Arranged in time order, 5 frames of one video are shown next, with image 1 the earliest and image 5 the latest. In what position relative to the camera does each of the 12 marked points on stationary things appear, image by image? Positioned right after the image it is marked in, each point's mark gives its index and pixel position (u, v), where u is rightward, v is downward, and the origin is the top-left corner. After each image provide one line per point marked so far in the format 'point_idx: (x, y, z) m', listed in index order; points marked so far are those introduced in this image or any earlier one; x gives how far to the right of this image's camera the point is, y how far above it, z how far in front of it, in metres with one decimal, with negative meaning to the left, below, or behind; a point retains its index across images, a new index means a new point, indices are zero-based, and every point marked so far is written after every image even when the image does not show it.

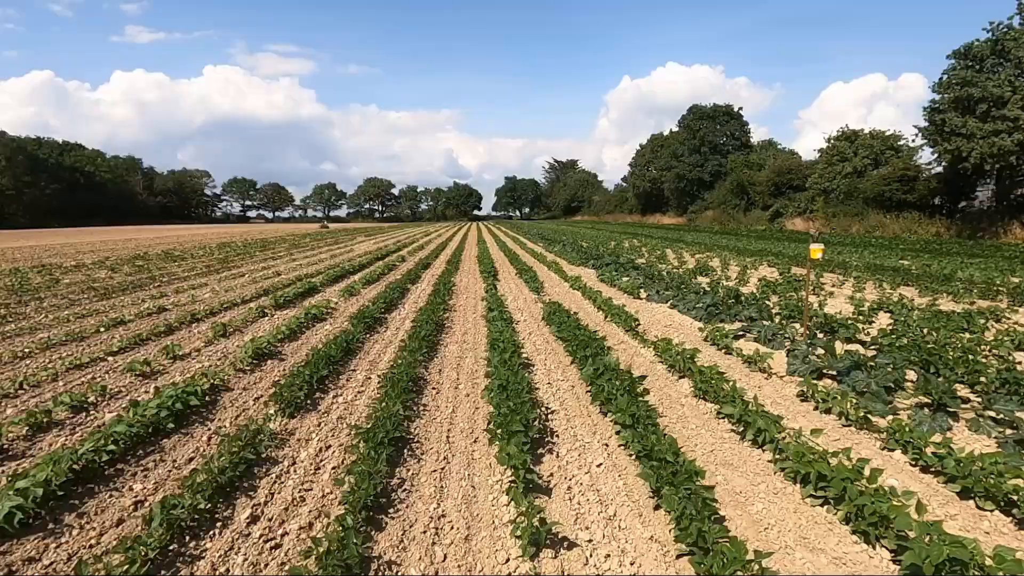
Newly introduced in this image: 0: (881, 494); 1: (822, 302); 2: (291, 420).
0: (+2.6, -1.5, +3.5) m
1: (+7.1, -0.3, +11.3) m
2: (-2.4, -1.4, +5.3) m
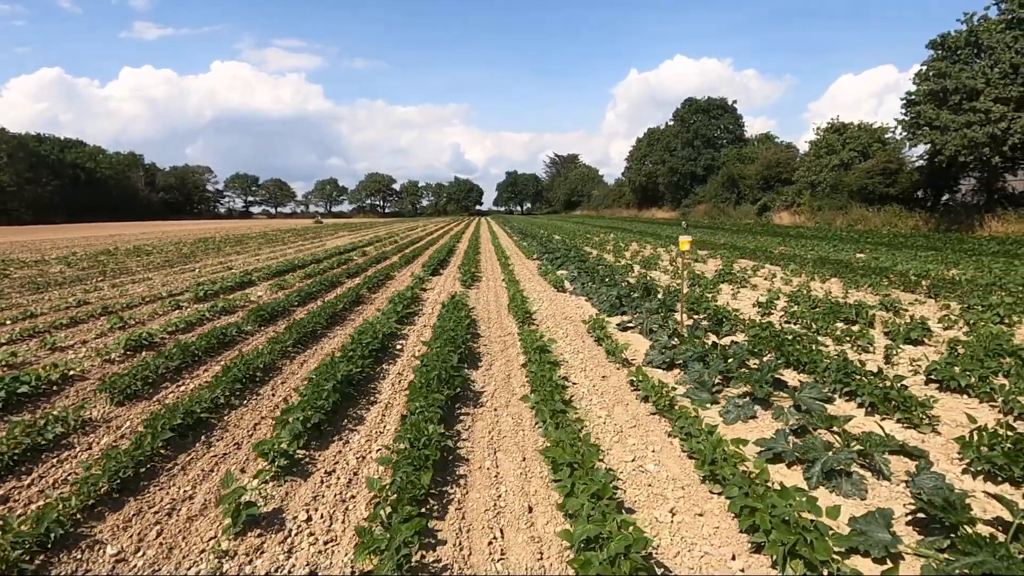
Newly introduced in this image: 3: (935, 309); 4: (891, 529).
0: (+0.6, -1.4, +3.6) m
1: (+5.1, -0.1, +11.3) m
2: (-4.4, -1.3, +5.5) m
3: (+8.5, -0.4, +9.9) m
4: (+2.5, -1.6, +3.3) m
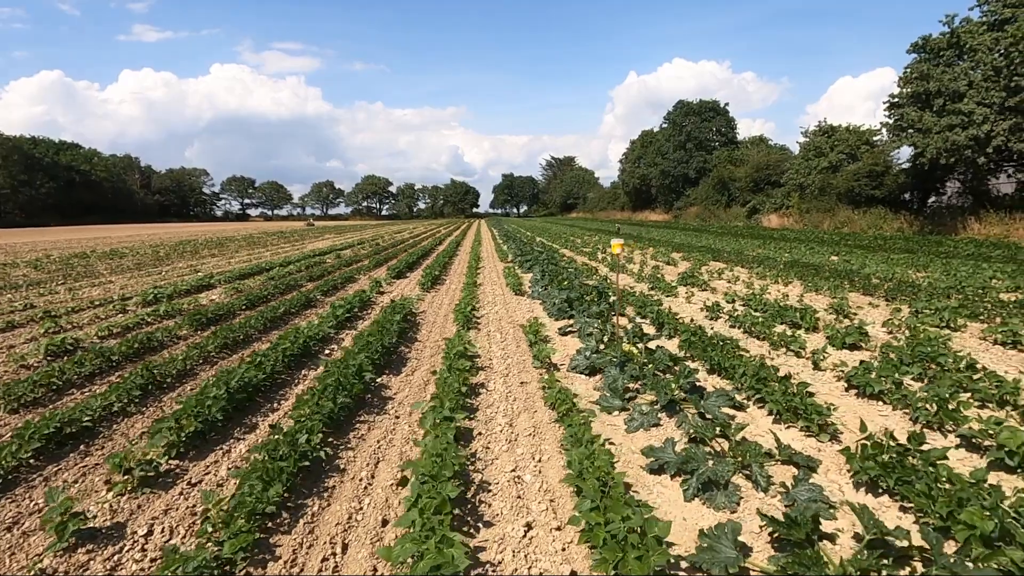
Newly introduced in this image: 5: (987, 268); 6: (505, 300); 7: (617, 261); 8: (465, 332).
0: (-0.5, -1.4, +3.5) m
1: (+4.0, -0.2, +11.2) m
2: (-5.4, -1.4, +5.3) m
3: (+7.4, -0.5, +9.8) m
4: (+1.4, -1.6, +3.2) m
5: (+15.0, +0.7, +15.7) m
6: (-0.2, -0.3, +11.6) m
7: (+4.0, +1.0, +18.9) m
8: (-0.8, -0.8, +8.5) m
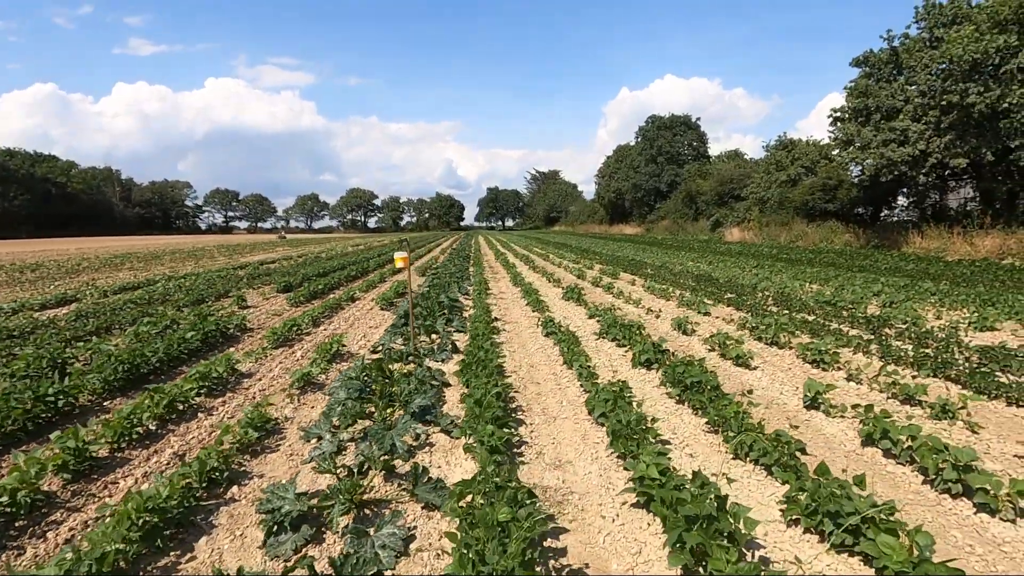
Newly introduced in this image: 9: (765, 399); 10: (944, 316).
0: (-3.6, -1.5, +3.0) m
1: (+0.8, -0.5, +10.9) m
2: (-8.6, -1.5, +4.8) m
3: (+4.2, -0.8, +9.5) m
4: (-1.7, -1.8, +2.7) m
5: (+11.7, +0.2, +15.5) m
6: (-3.5, -0.6, +11.2) m
7: (+0.6, +0.5, +18.5) m
8: (-4.0, -1.0, +8.0) m
9: (+3.0, -1.3, +5.9) m
10: (+9.2, -0.6, +10.5) m
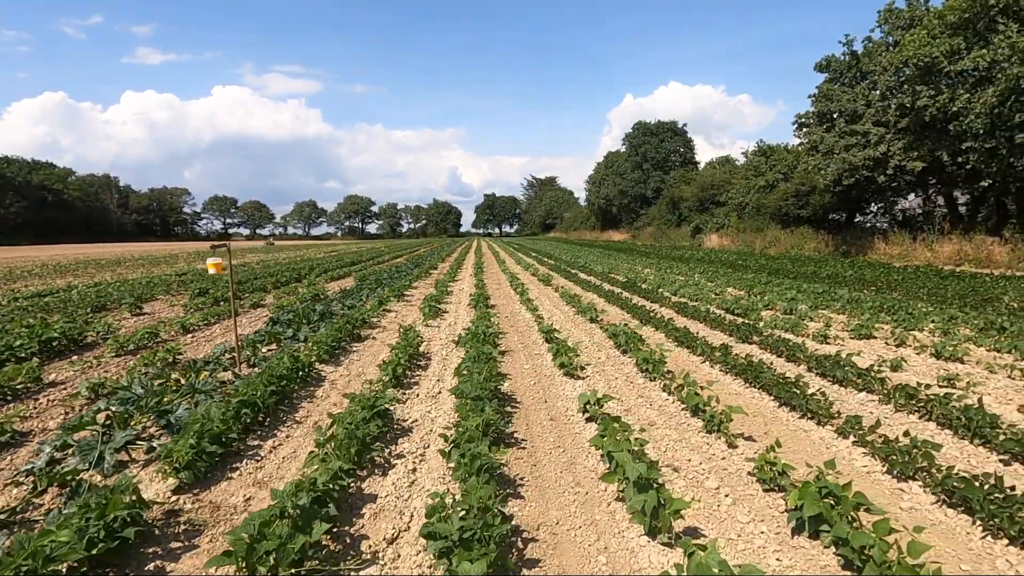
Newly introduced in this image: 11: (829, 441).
0: (-6.2, -1.6, +2.9) m
1: (-1.8, -0.7, +10.7) m
2: (-11.2, -1.6, +4.6) m
3: (+1.6, -0.9, +9.3) m
4: (-4.3, -1.8, +2.5) m
5: (+9.2, 0.0, +15.3) m
6: (-6.0, -0.8, +11.0) m
7: (-1.9, +0.3, +18.3) m
8: (-6.6, -1.1, +7.9) m
9: (+0.5, -1.4, +5.7) m
10: (+6.6, -0.7, +10.2) m
11: (+3.1, -1.5, +4.9) m
